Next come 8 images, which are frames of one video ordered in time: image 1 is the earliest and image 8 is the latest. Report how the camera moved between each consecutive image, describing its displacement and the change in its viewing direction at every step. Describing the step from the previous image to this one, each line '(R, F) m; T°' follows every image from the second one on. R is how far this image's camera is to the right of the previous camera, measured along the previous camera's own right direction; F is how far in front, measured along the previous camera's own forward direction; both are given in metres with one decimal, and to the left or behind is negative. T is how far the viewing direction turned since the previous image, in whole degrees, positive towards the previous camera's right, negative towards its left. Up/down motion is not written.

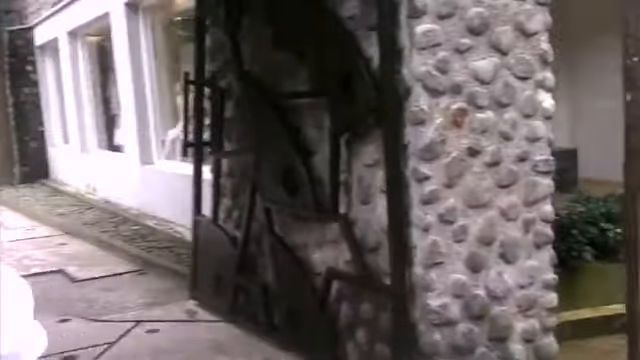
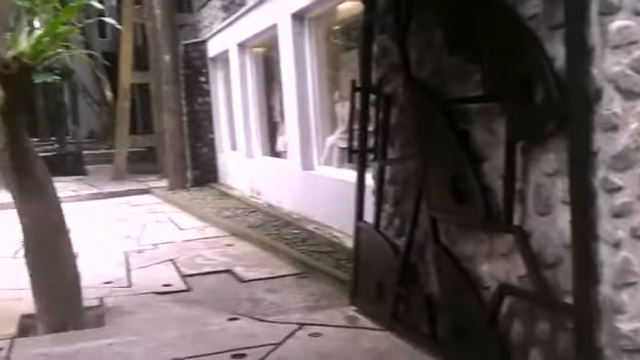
(-0.1, 0.0) m; -14°
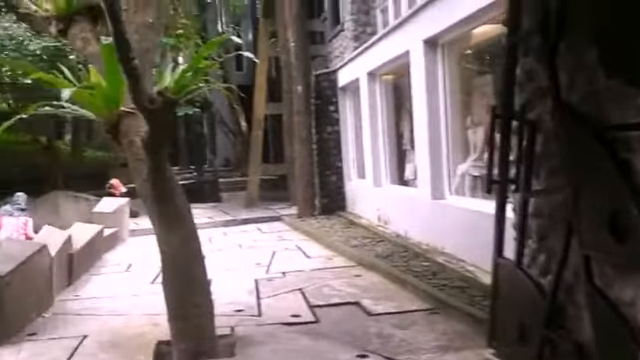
(0.0, +0.1) m; -11°
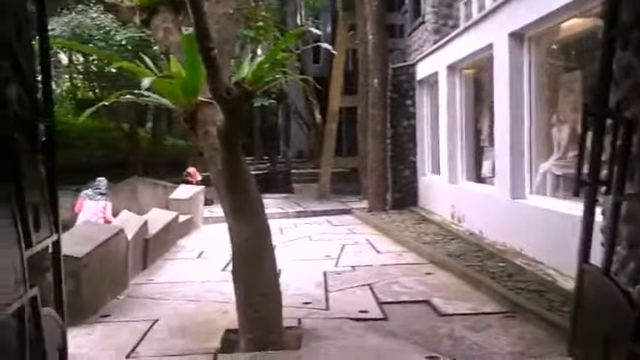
(0.0, +0.1) m; -6°
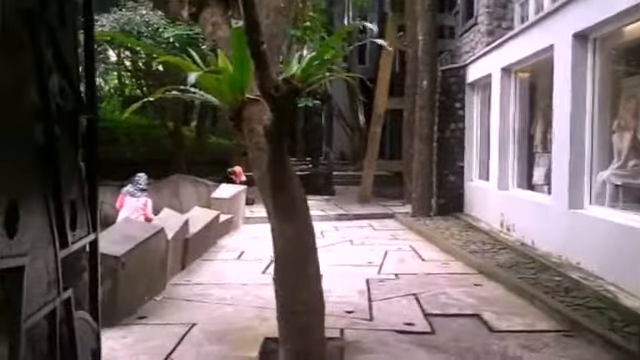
(0.0, +0.2) m; -4°
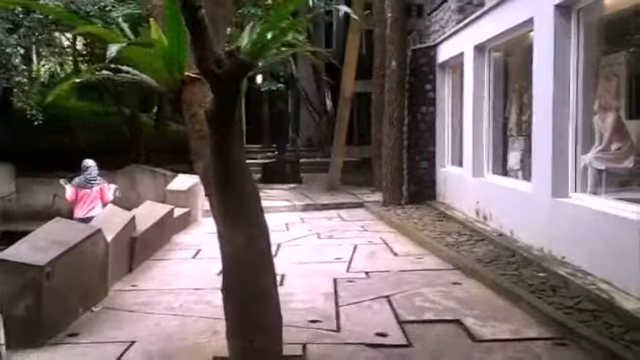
(+0.1, +0.6) m; +3°
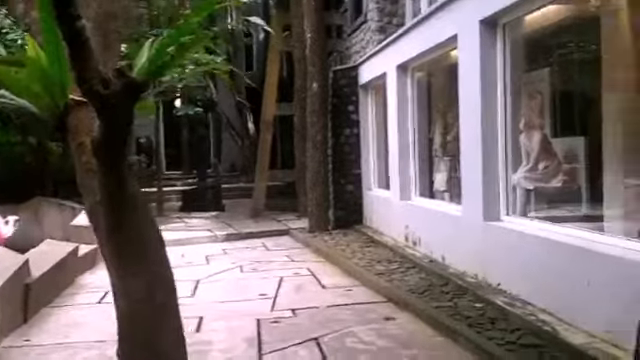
(+0.1, +0.4) m; +7°
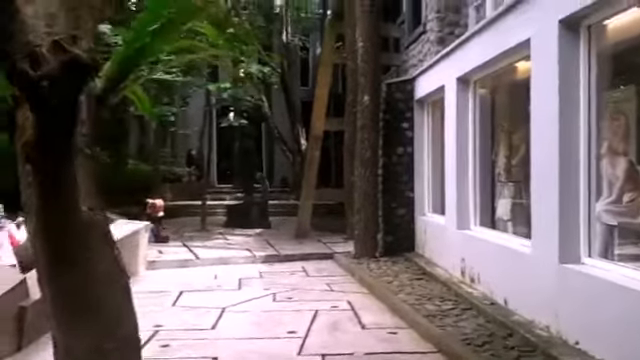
(+0.1, +0.8) m; -5°
